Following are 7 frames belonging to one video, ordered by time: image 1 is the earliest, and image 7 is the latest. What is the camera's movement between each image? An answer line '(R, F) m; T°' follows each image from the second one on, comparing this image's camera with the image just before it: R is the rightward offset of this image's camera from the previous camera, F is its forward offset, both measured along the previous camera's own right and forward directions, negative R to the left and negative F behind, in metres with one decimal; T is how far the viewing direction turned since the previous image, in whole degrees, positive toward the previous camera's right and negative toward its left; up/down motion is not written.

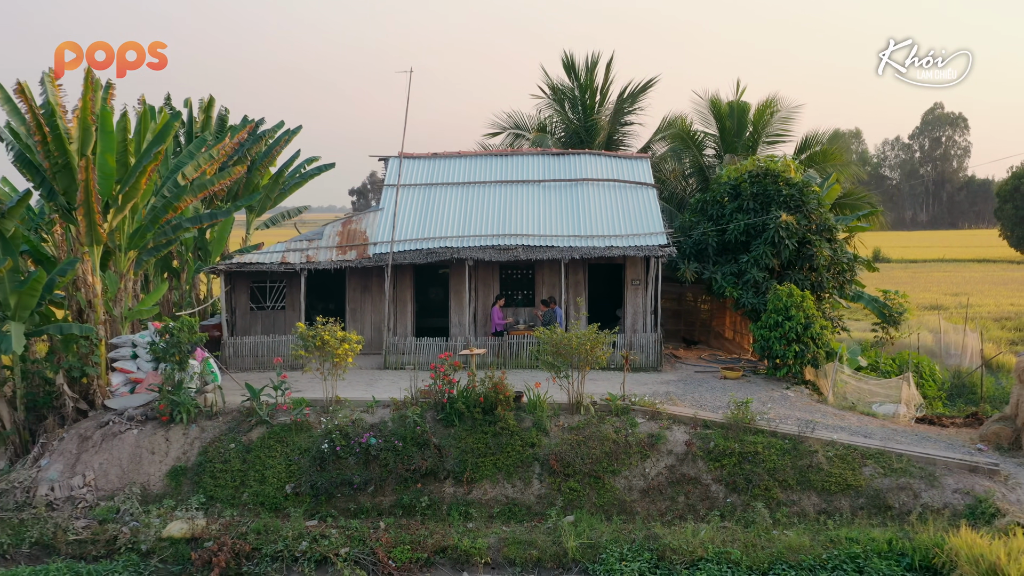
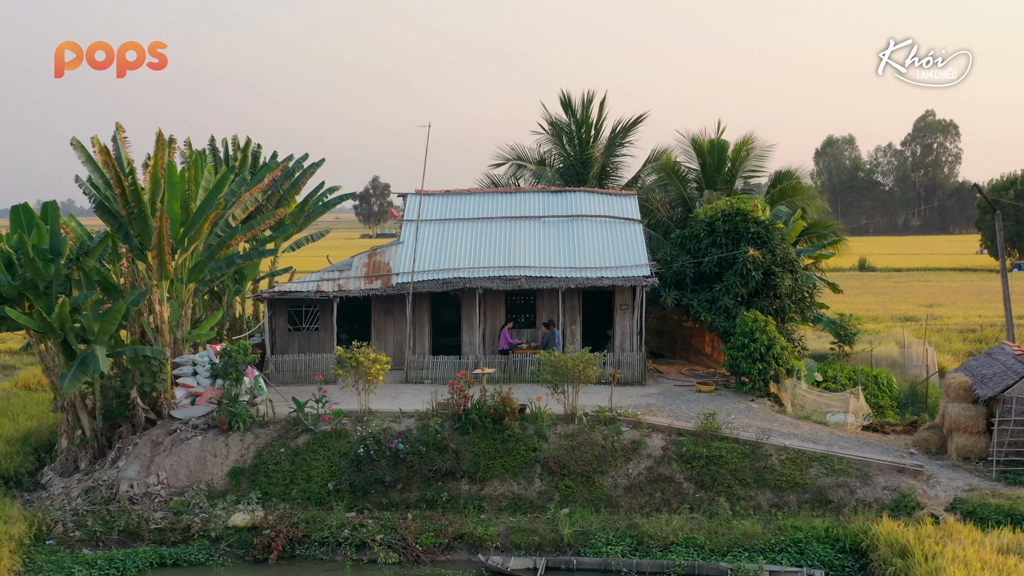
(-0.1, -1.6) m; 0°
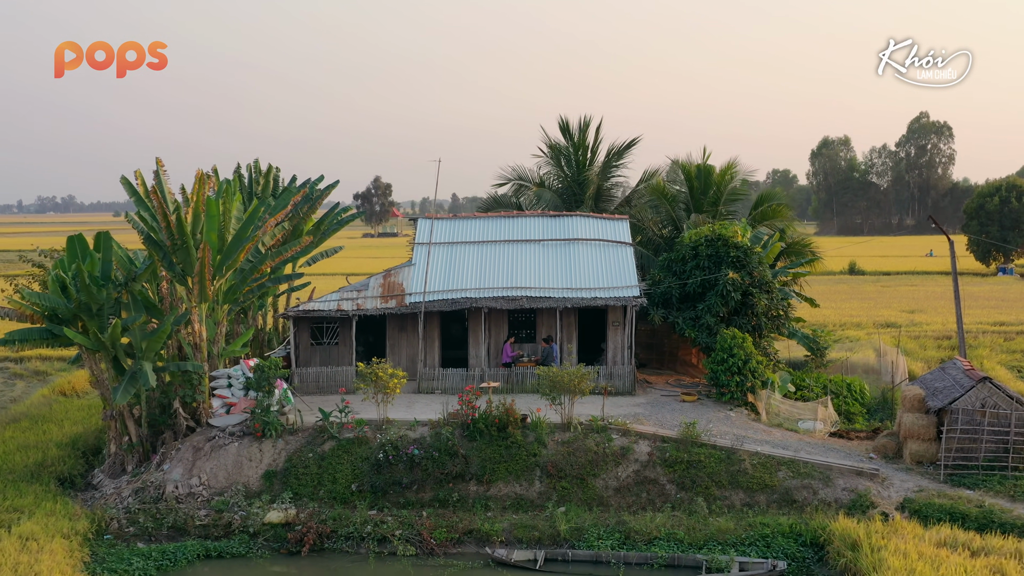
(0.0, -1.2) m; 0°
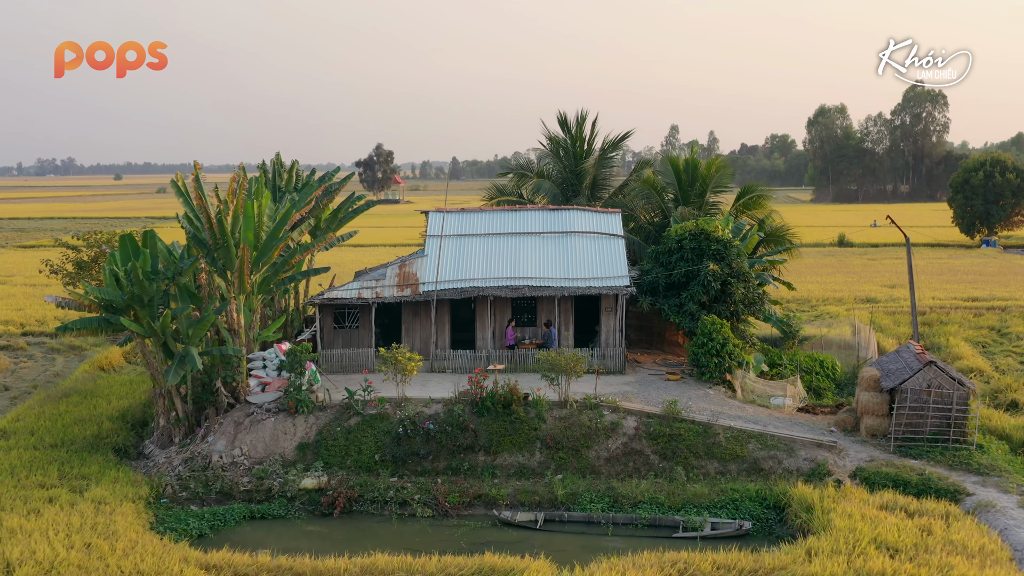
(-0.1, -1.3) m; 0°
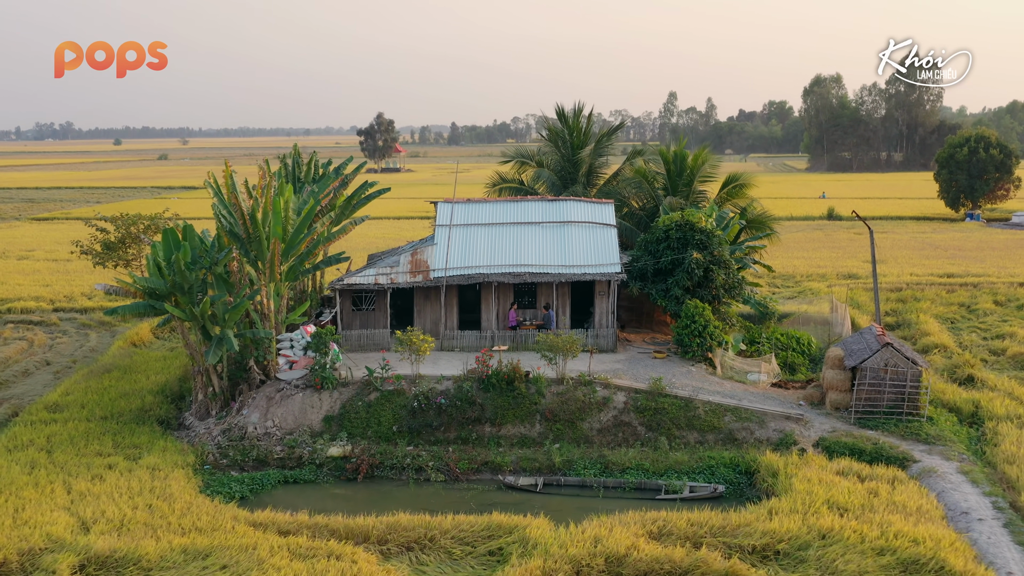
(-0.1, -1.4) m; 0°
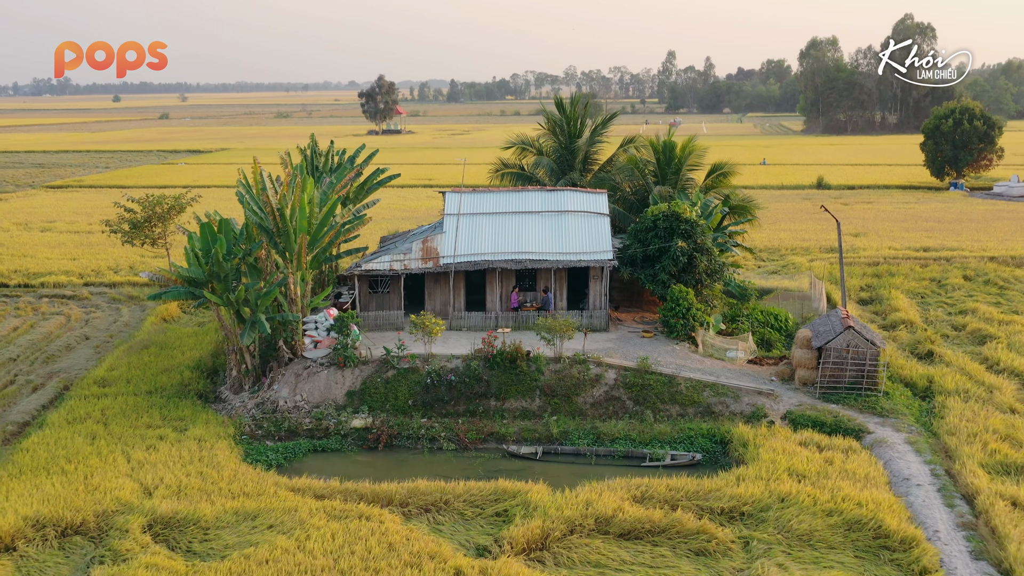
(-0.1, -1.5) m; 0°
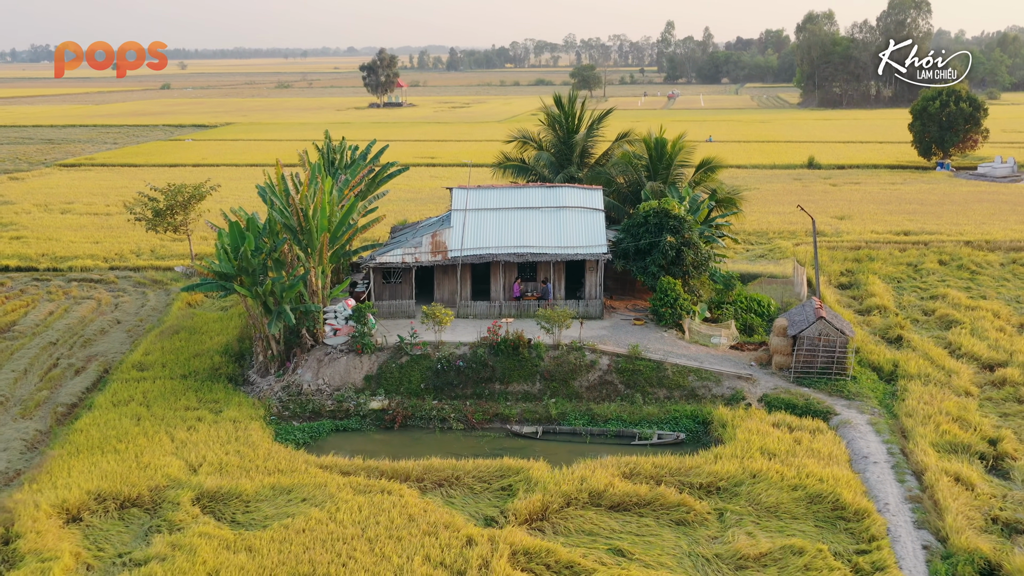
(-0.1, -1.4) m; 0°
